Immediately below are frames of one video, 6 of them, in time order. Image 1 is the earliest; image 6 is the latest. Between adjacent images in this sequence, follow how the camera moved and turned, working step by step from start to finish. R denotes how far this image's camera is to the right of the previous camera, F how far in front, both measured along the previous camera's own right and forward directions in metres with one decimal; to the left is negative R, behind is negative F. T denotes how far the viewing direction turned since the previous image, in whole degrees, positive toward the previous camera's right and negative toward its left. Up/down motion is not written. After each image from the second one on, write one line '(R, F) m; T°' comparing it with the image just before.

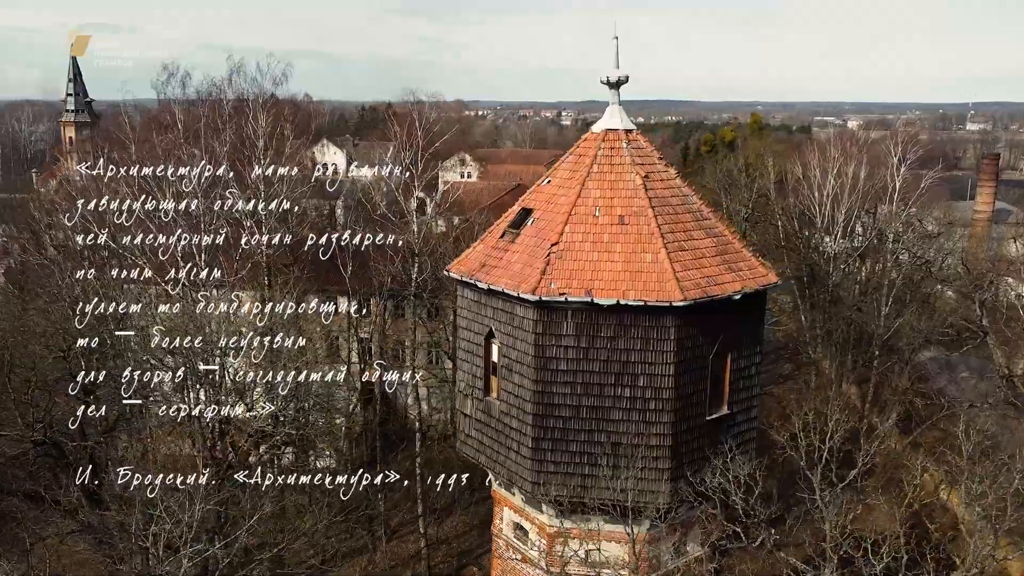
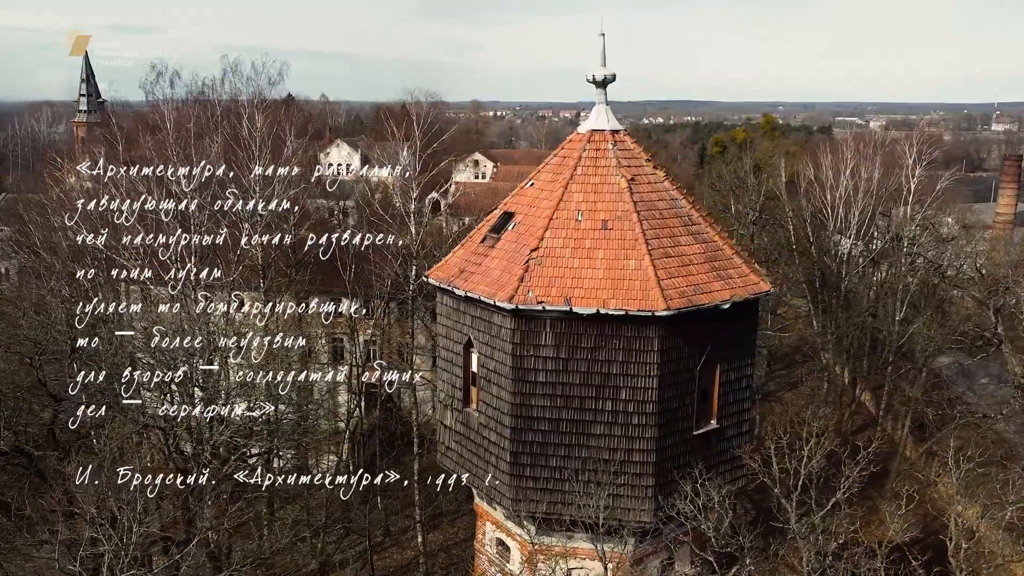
(+0.6, +0.5) m; -1°
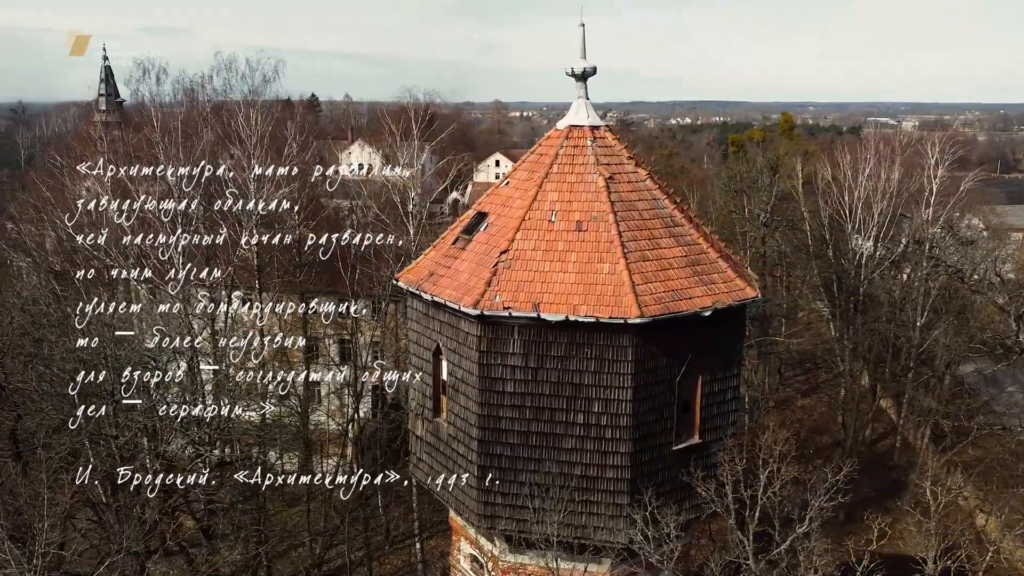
(+0.8, +0.6) m; -2°
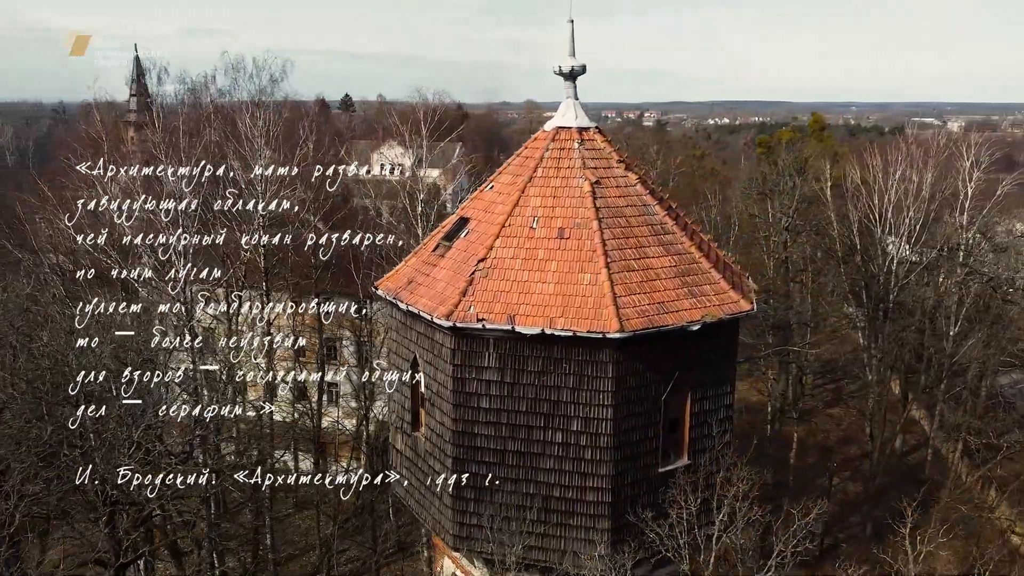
(+0.7, +0.5) m; -3°
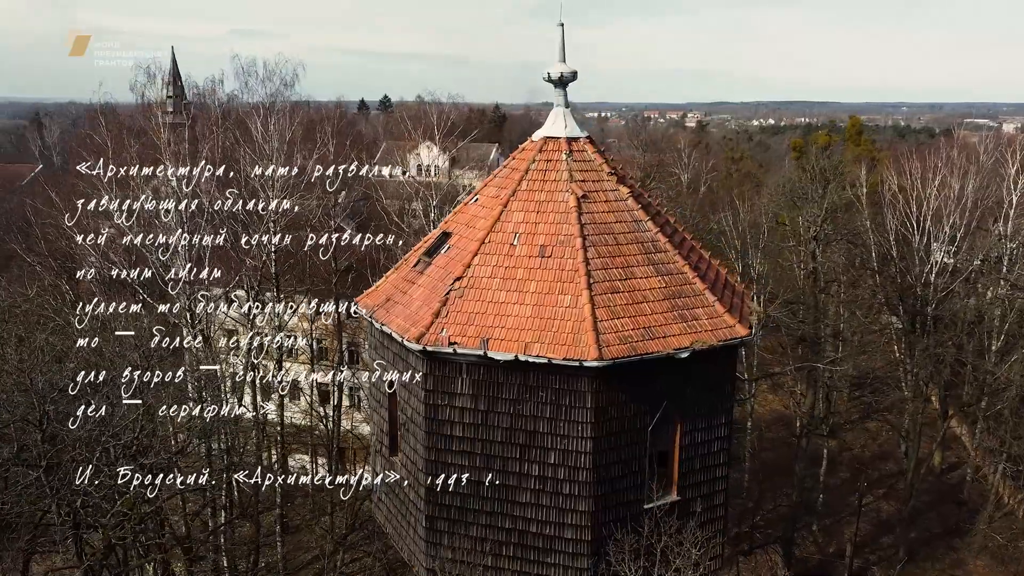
(+0.7, +0.6) m; -3°
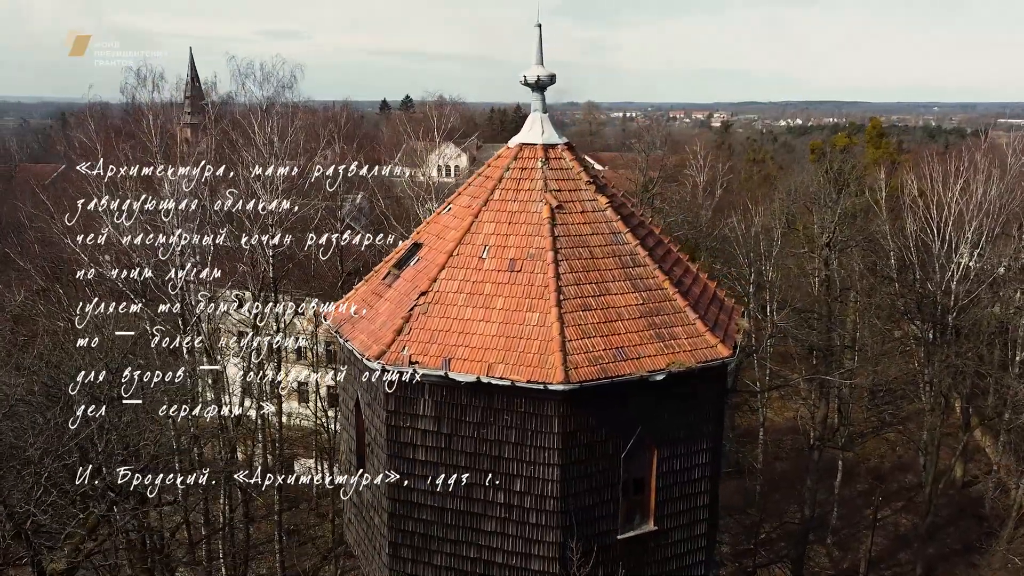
(+0.6, +0.5) m; -2°
